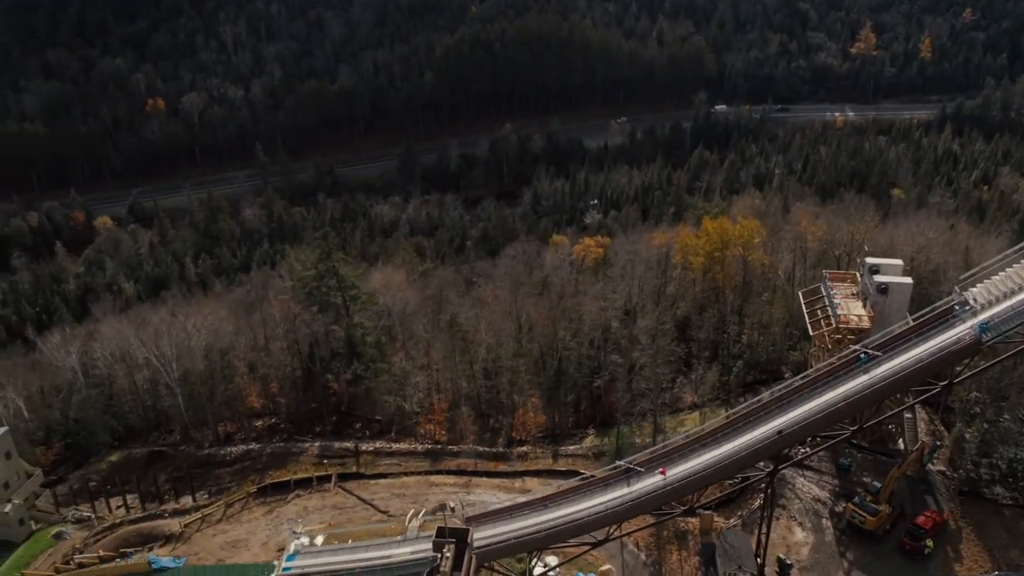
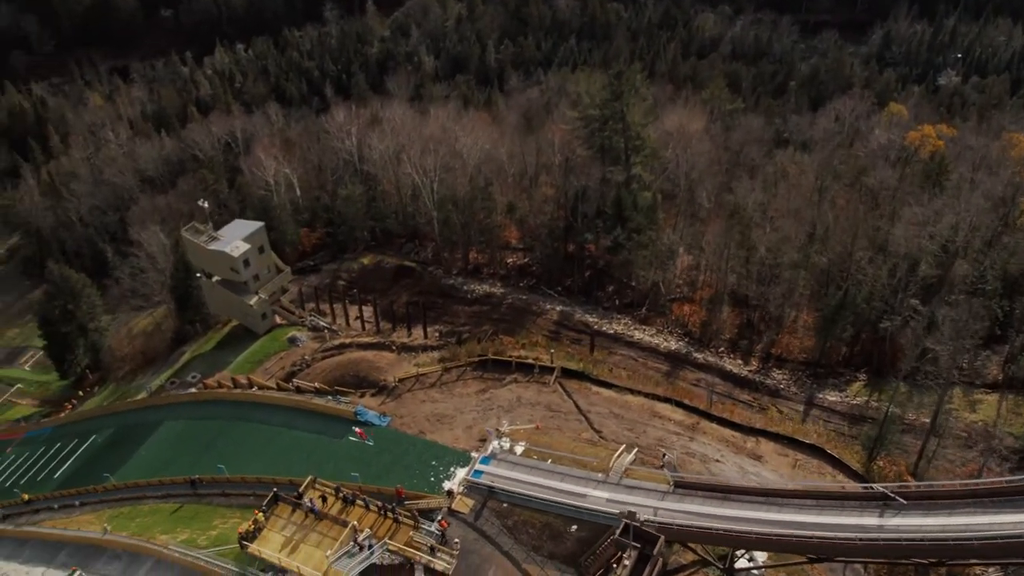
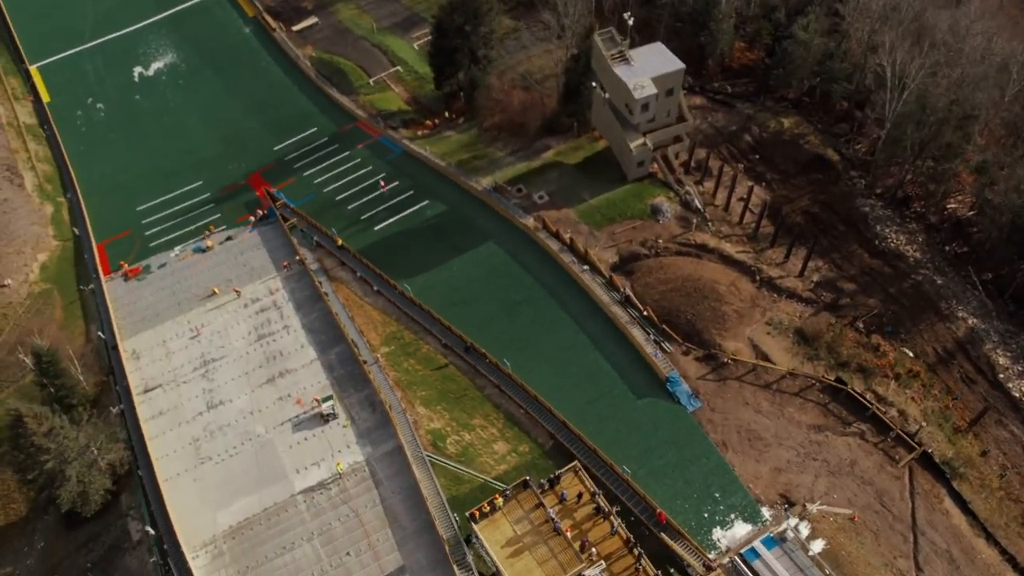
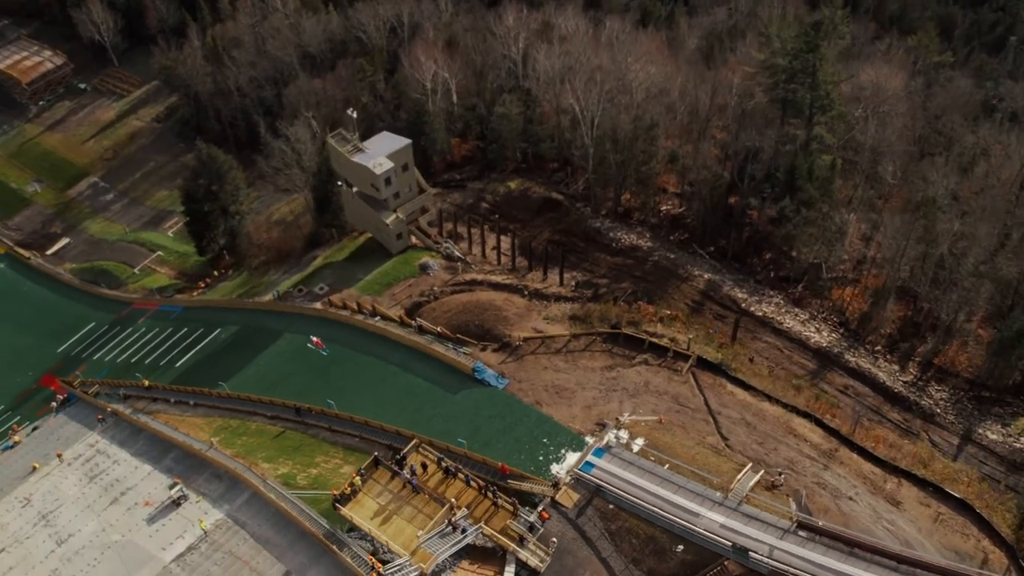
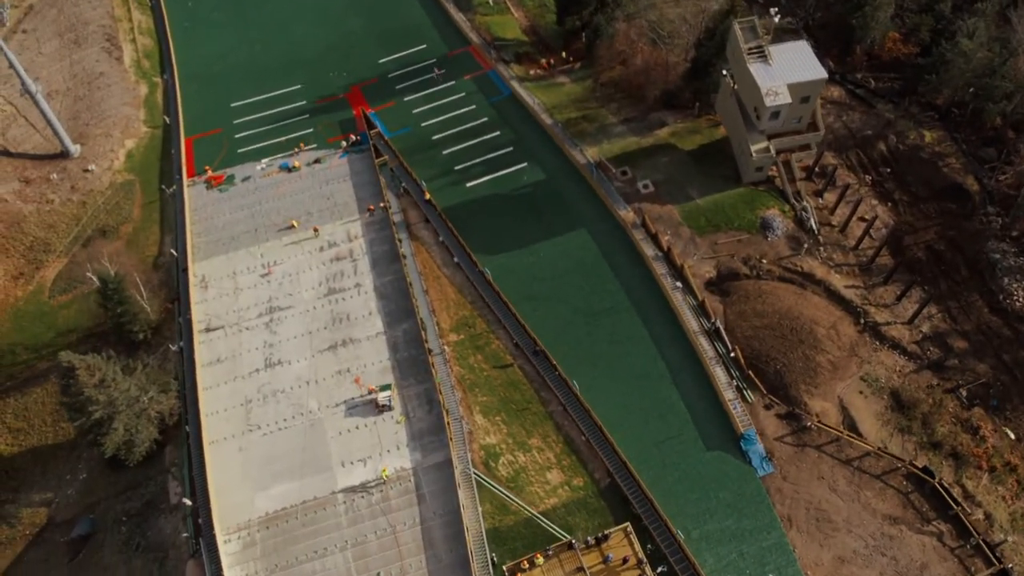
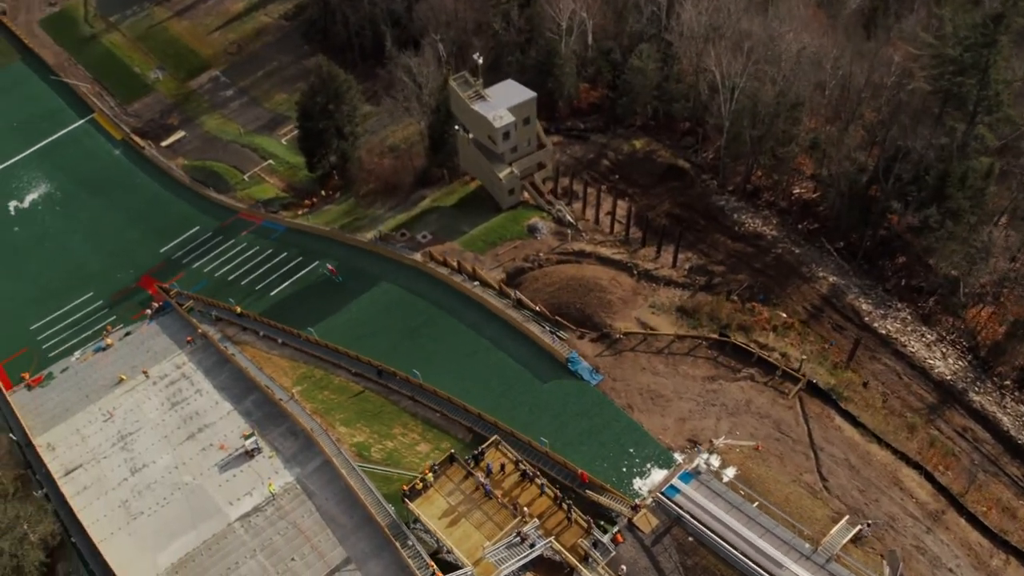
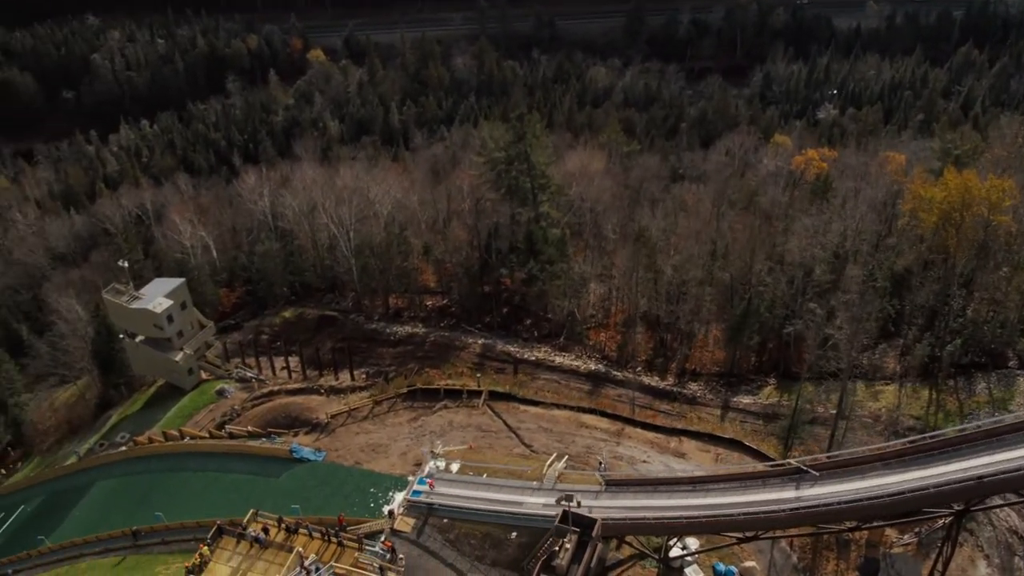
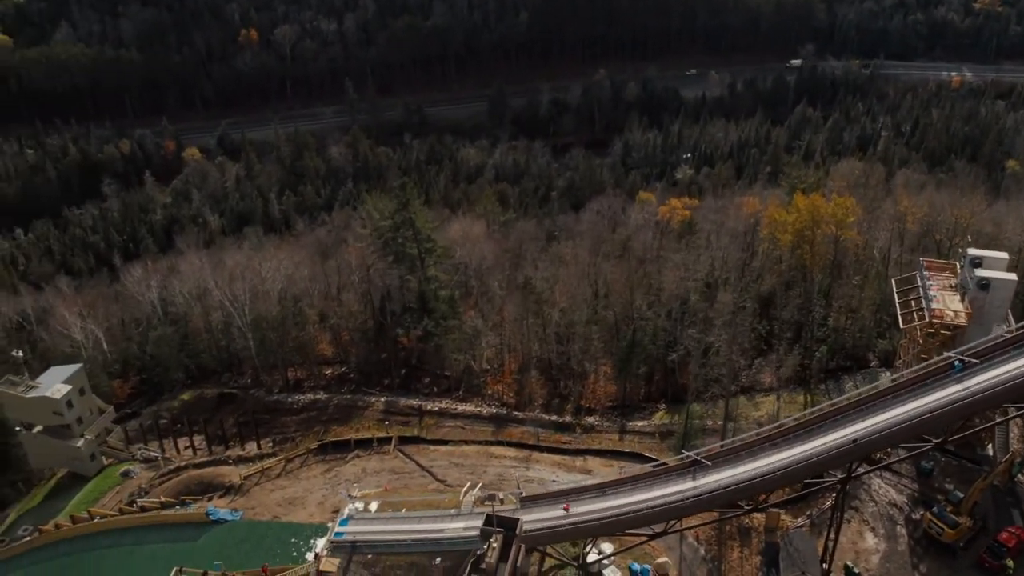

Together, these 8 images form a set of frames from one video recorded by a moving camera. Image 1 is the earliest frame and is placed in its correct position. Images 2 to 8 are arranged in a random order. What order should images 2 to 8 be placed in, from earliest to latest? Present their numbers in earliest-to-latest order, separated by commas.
8, 7, 2, 4, 6, 3, 5
